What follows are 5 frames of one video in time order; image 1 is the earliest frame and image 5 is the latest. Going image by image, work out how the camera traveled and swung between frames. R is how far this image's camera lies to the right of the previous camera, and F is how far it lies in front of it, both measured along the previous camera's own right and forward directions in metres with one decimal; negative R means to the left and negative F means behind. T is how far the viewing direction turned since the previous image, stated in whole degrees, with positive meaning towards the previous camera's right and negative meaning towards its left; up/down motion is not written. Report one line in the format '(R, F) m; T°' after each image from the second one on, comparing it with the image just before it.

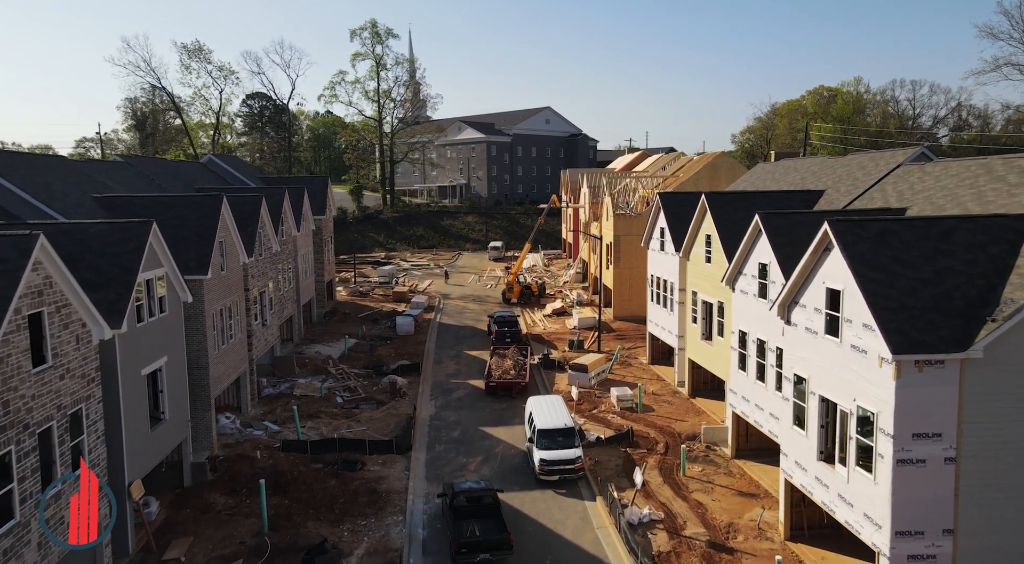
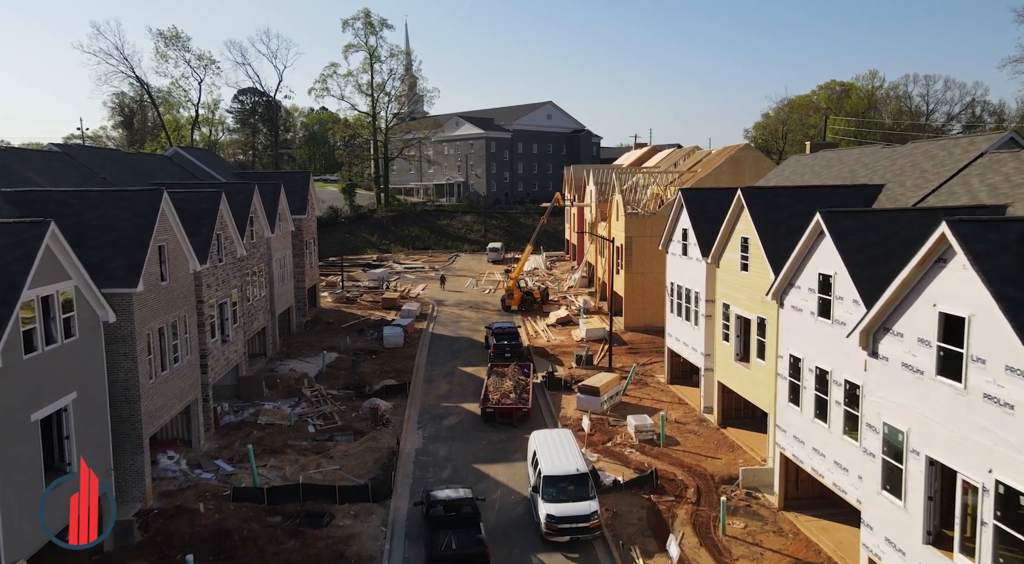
(0.0, +4.4) m; 0°
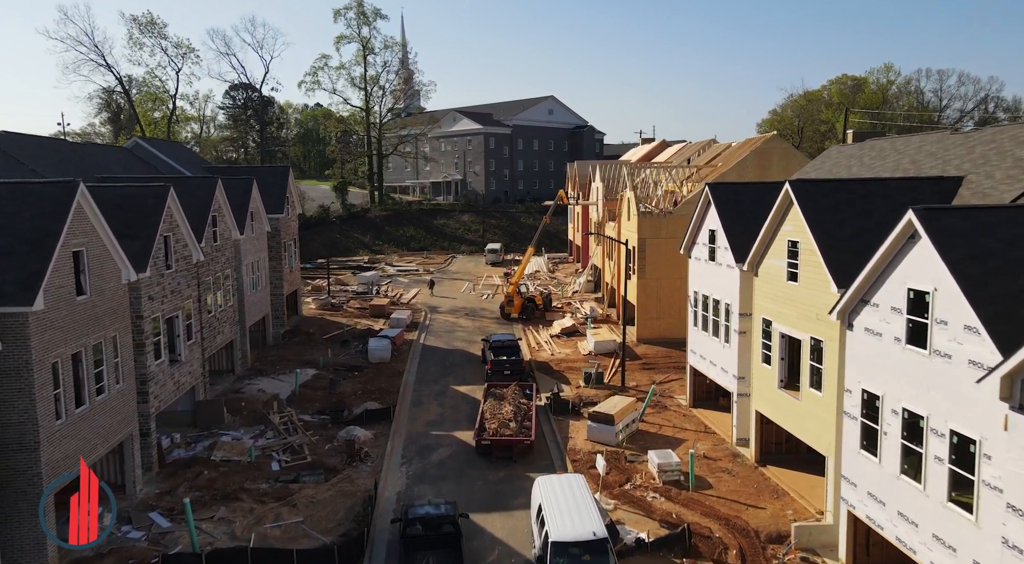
(0.0, +4.1) m; 0°
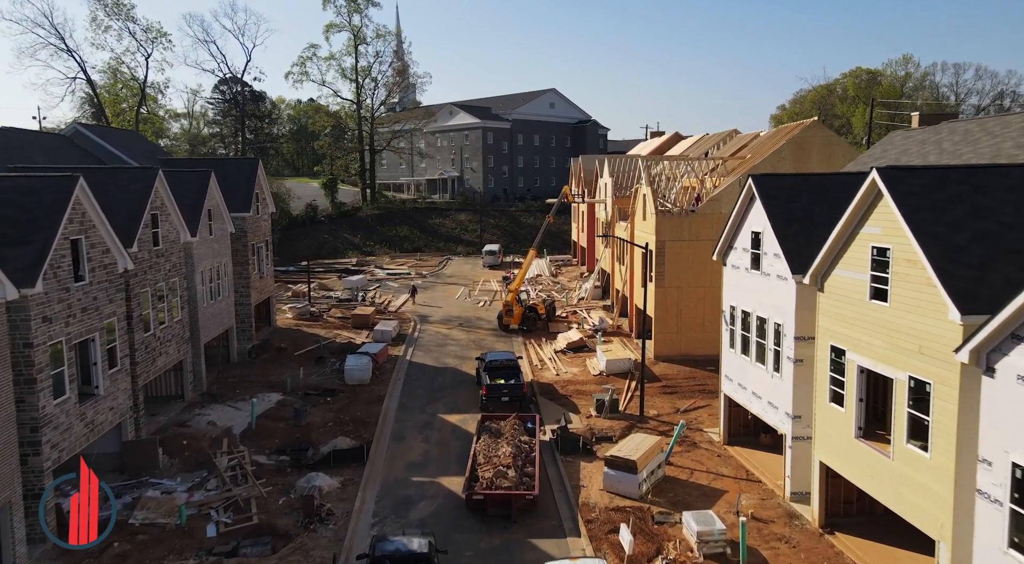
(0.0, +4.8) m; 0°
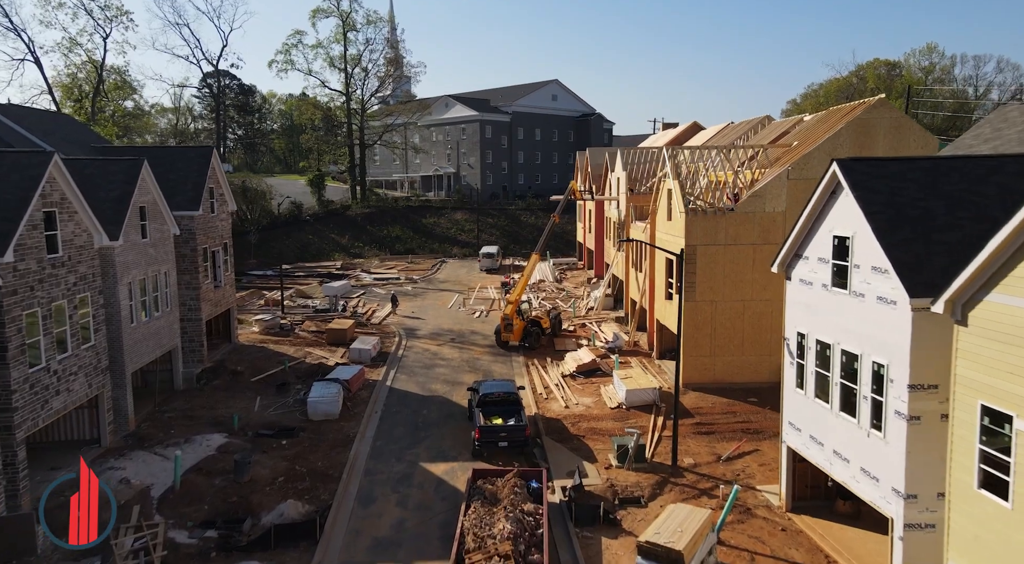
(0.0, +5.5) m; 0°
